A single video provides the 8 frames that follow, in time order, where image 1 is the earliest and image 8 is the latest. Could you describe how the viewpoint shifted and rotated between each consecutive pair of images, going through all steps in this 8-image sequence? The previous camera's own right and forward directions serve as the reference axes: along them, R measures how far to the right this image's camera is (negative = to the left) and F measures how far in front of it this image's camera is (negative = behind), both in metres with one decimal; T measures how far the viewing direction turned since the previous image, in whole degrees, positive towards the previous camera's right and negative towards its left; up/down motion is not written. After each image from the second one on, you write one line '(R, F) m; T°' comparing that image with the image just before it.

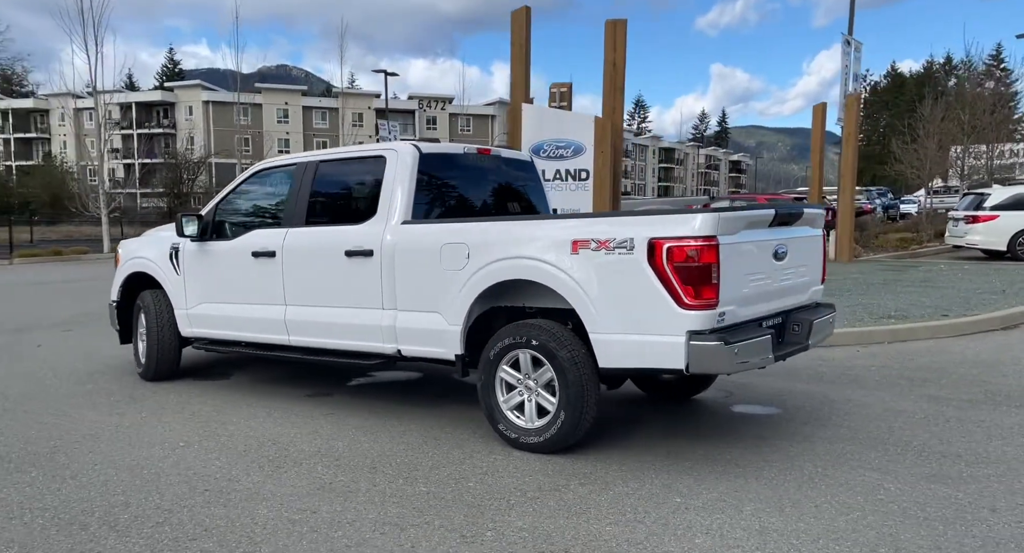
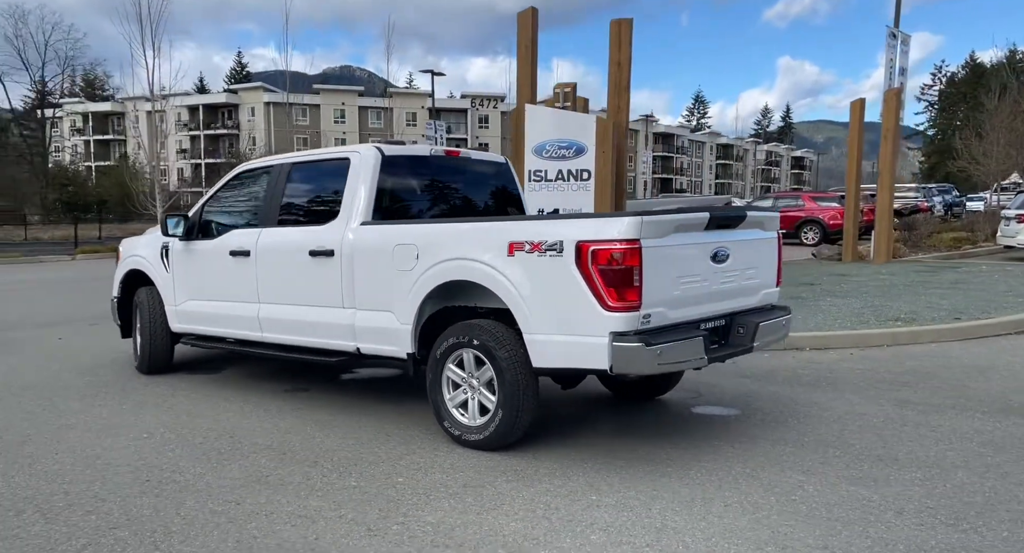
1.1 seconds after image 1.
(+0.5, -0.1) m; -3°
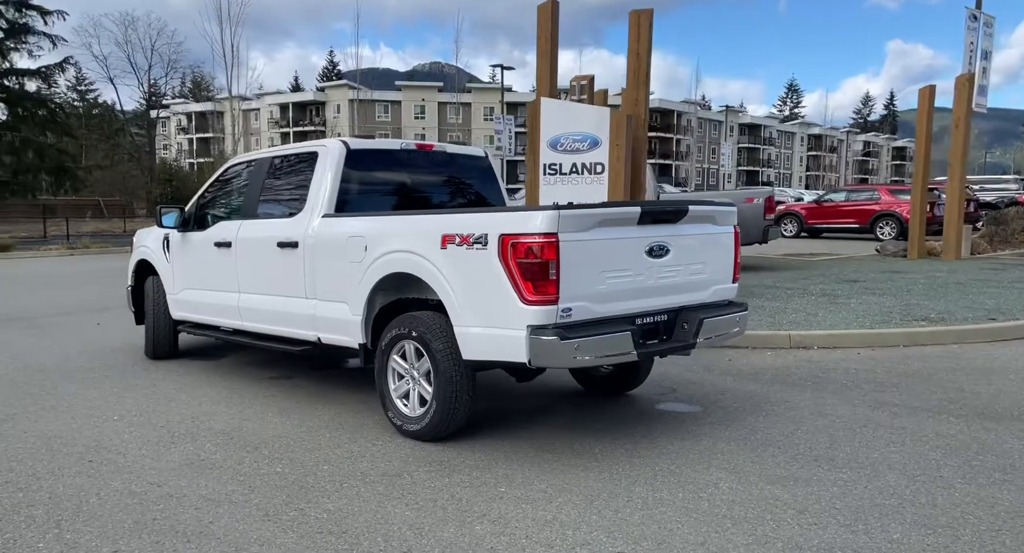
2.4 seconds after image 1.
(+0.7, 0.0) m; -4°
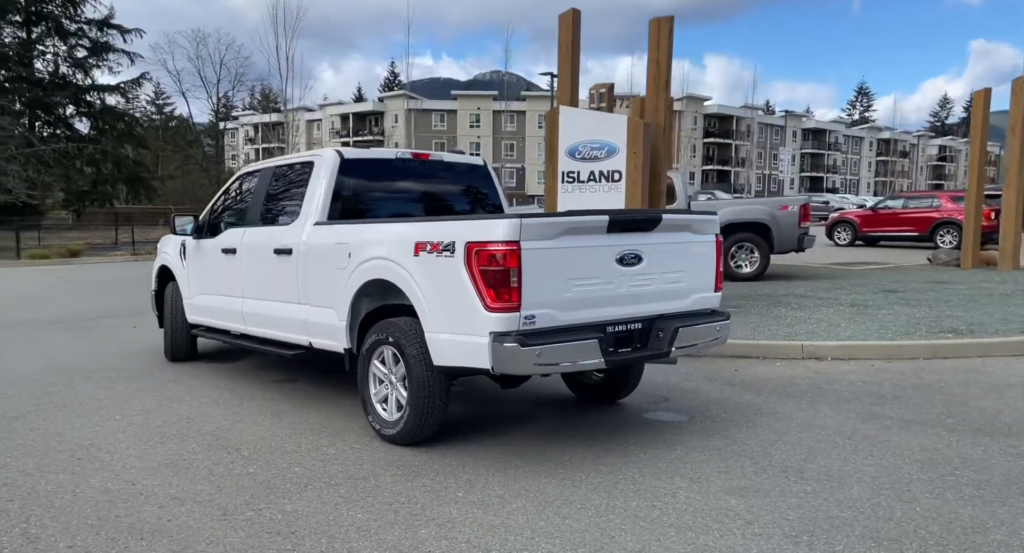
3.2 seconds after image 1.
(+0.4, 0.0) m; -3°
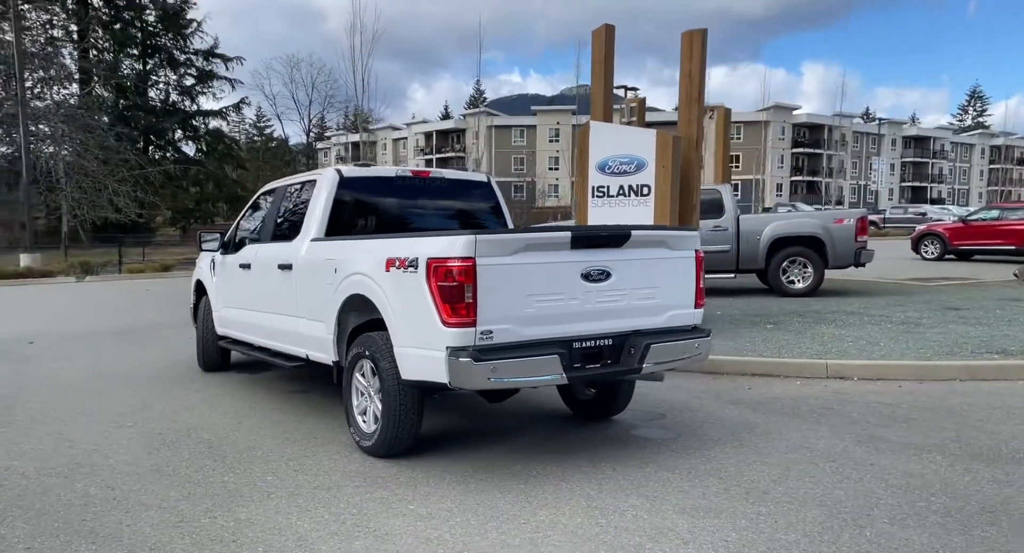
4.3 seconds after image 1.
(+0.6, 0.0) m; -5°
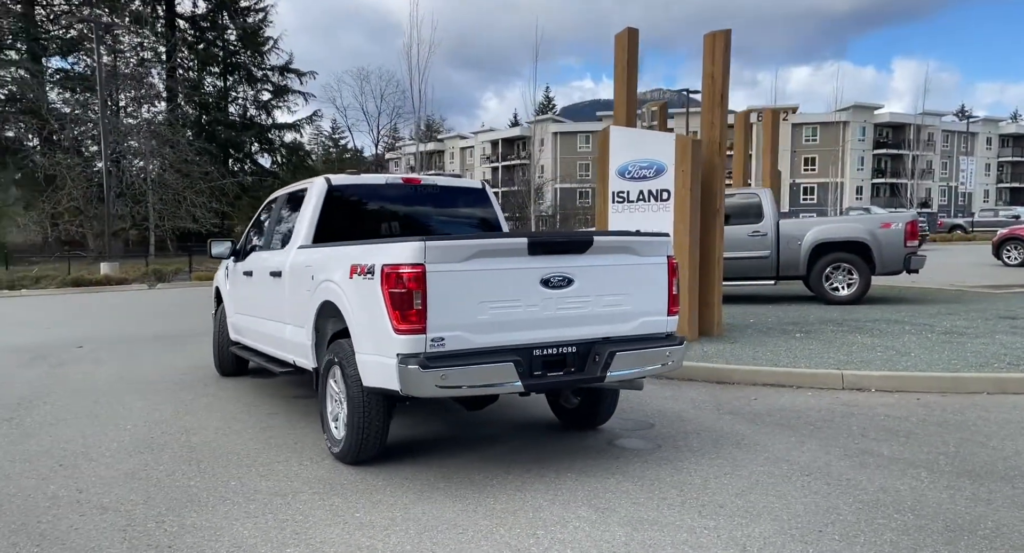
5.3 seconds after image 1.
(+0.5, +0.1) m; -4°
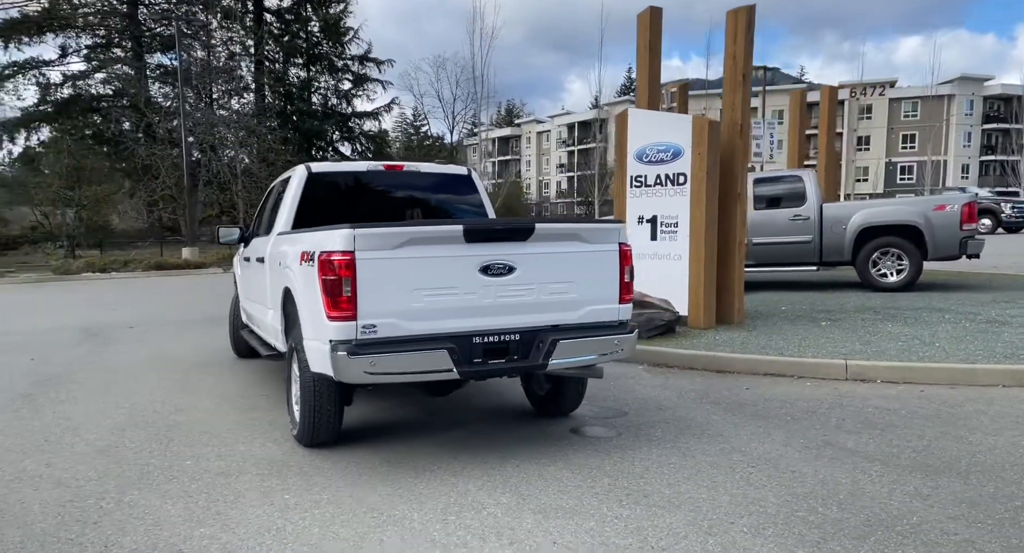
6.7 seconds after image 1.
(+0.7, 0.0) m; -4°
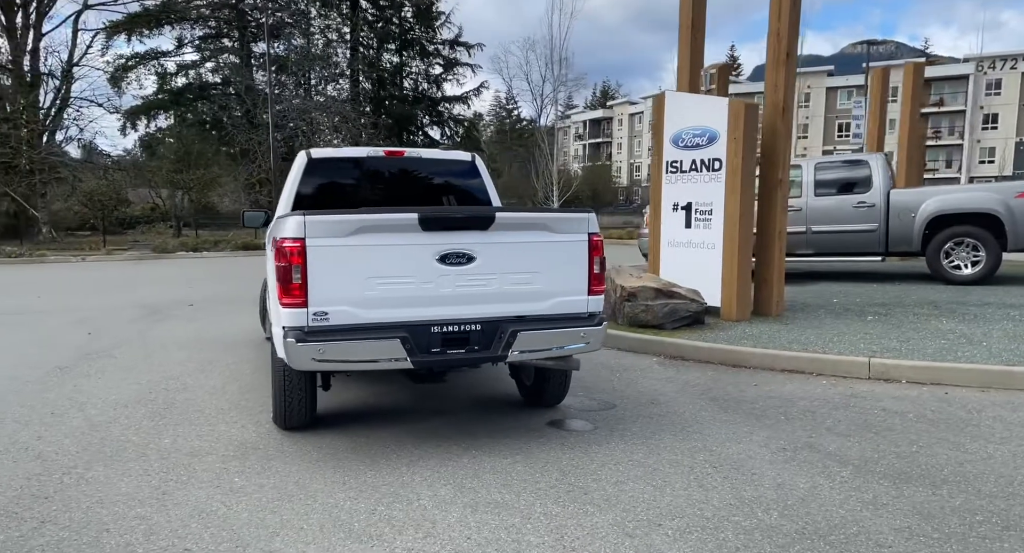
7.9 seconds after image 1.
(+0.6, +0.1) m; -5°
